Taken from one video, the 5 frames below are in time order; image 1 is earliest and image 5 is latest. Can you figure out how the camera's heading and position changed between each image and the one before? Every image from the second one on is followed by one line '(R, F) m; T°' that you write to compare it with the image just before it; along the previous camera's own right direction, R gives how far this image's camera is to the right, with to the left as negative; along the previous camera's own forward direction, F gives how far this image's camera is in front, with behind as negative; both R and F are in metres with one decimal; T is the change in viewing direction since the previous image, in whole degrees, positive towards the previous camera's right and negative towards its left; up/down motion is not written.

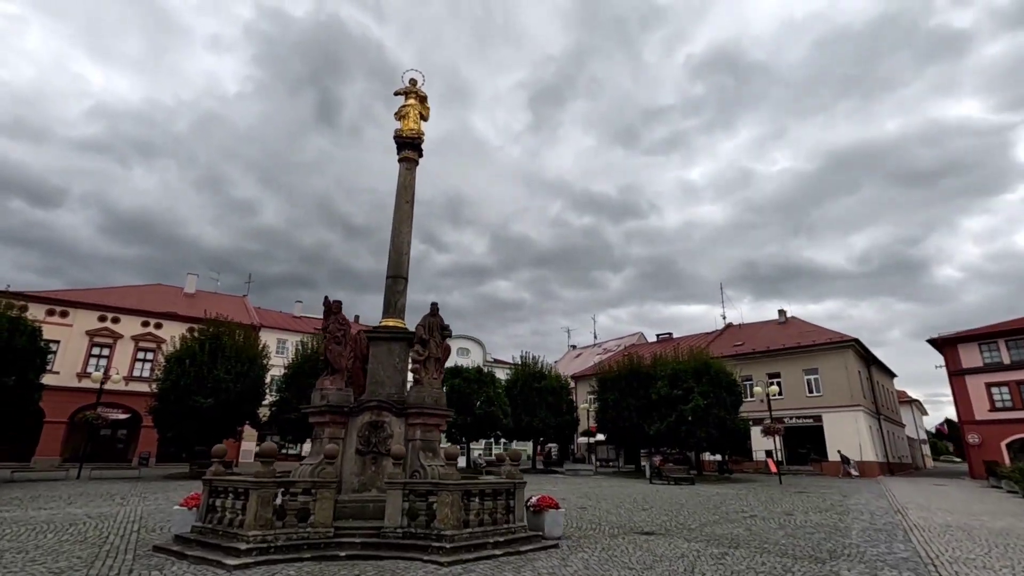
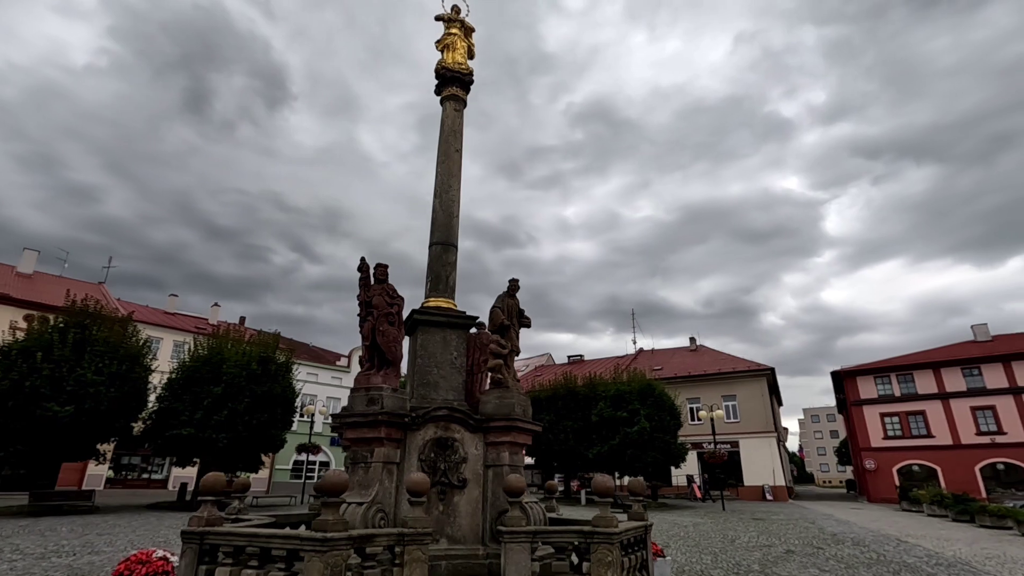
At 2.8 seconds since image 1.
(-3.1, +2.8) m; +13°
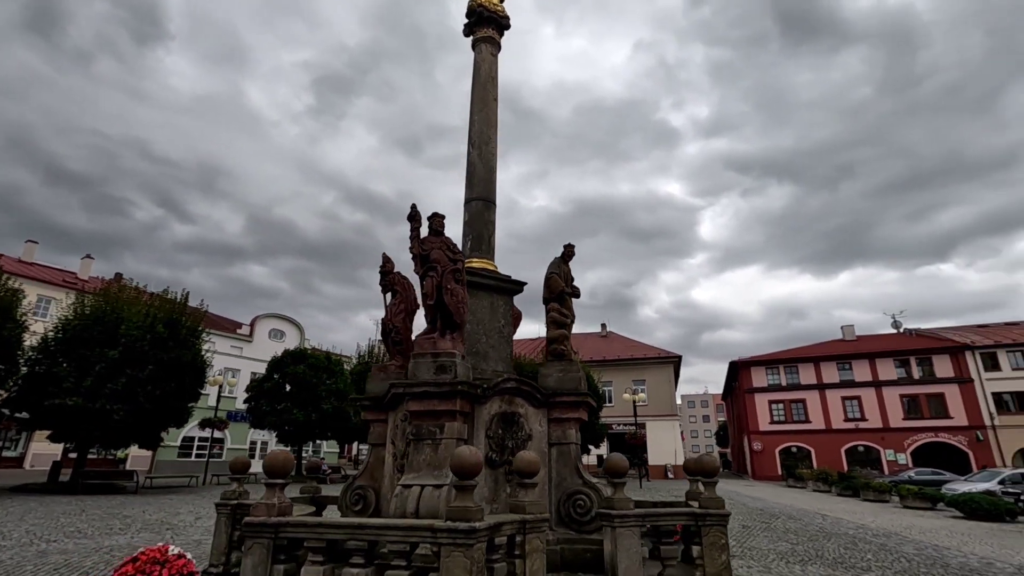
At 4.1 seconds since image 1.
(-2.0, +0.8) m; +11°
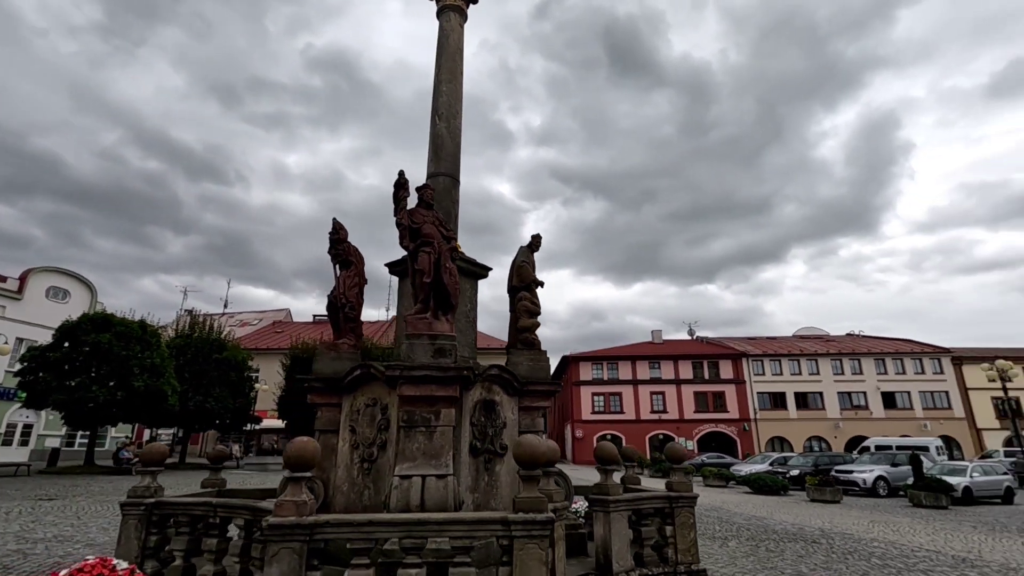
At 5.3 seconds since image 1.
(-1.7, +0.4) m; +19°
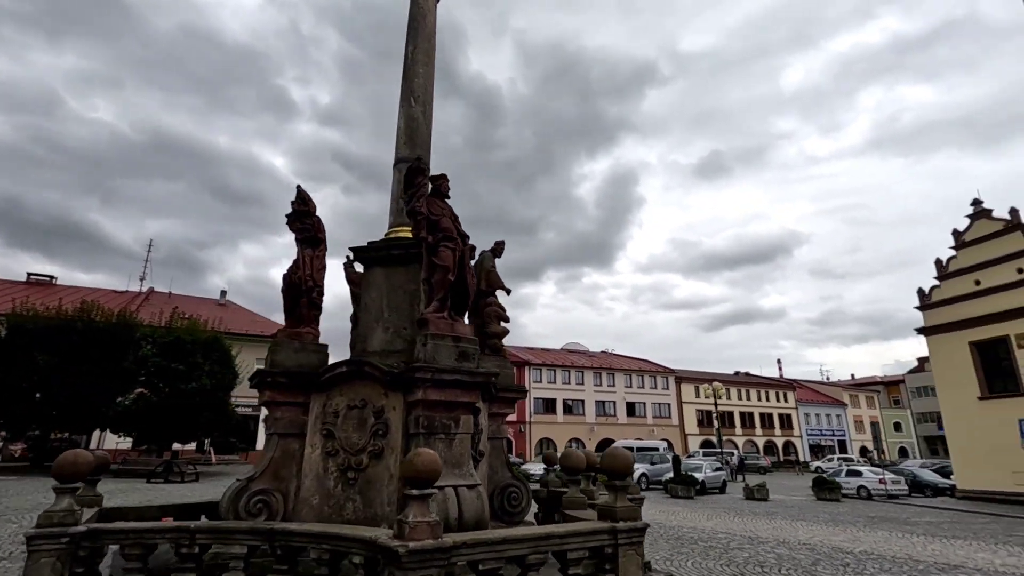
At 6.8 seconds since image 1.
(-2.3, +0.5) m; +24°
